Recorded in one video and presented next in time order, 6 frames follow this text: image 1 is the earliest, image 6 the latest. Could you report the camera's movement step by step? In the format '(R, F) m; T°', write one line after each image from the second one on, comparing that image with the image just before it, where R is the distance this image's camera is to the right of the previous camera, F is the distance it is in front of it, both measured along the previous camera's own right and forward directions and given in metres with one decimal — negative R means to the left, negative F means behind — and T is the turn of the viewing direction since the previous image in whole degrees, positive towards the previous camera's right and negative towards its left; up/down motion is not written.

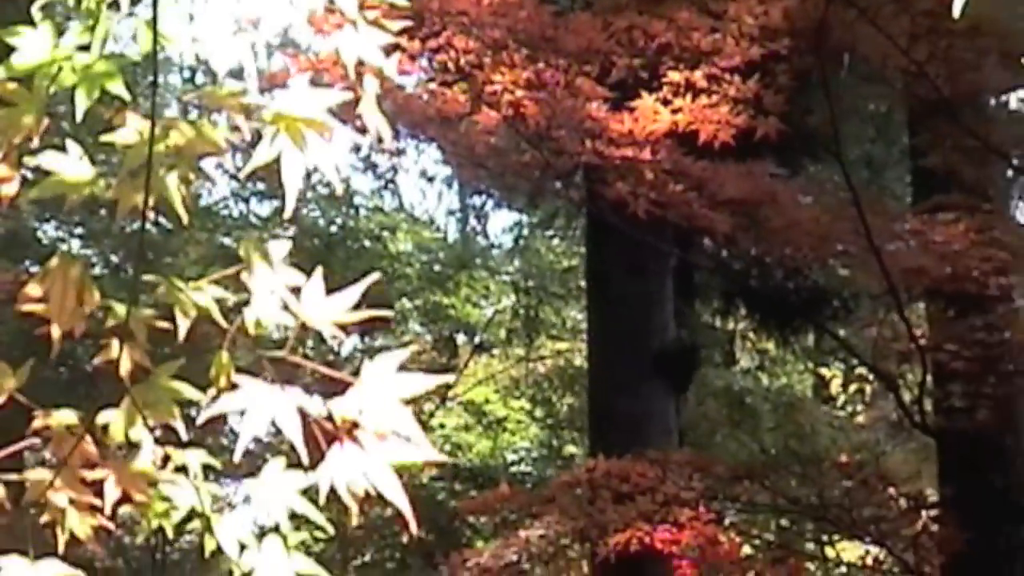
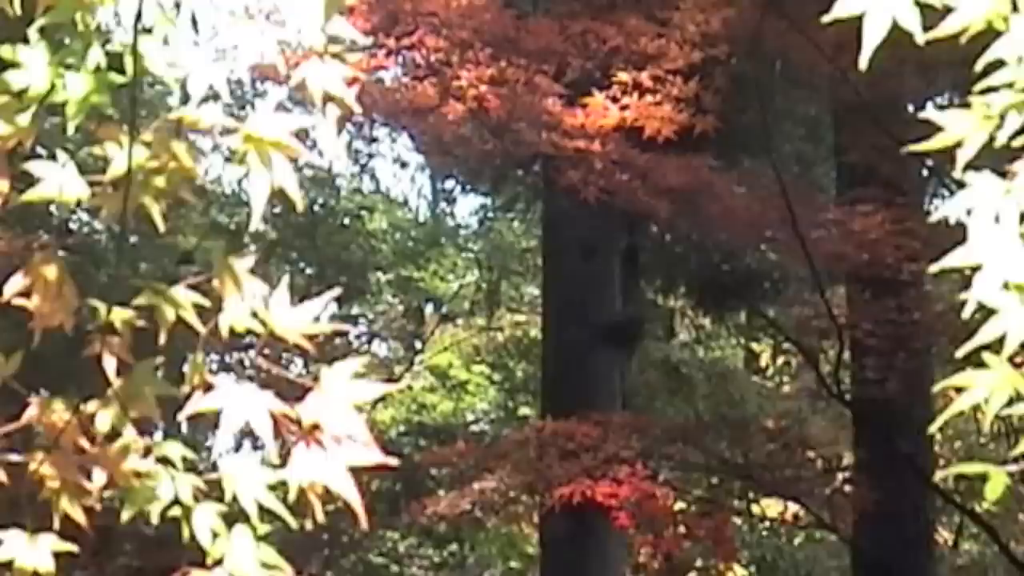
(+0.2, -0.5) m; -1°
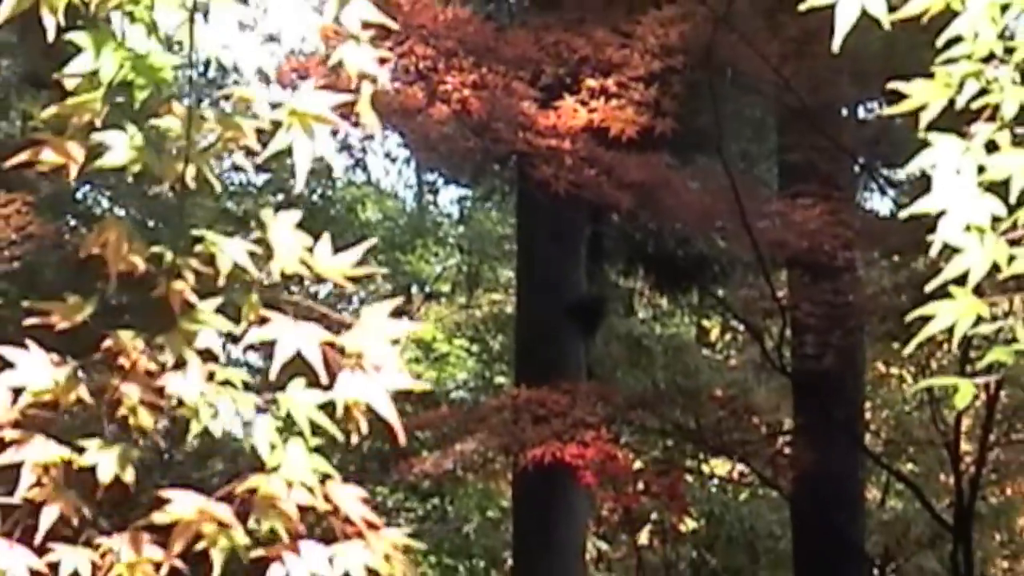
(-0.1, -0.5) m; +1°
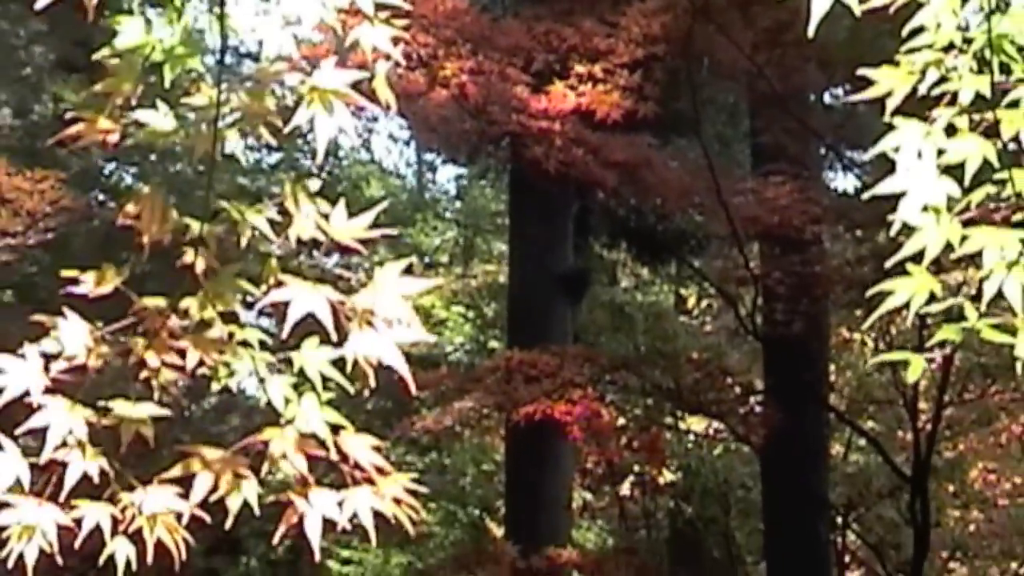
(0.0, -0.4) m; 0°
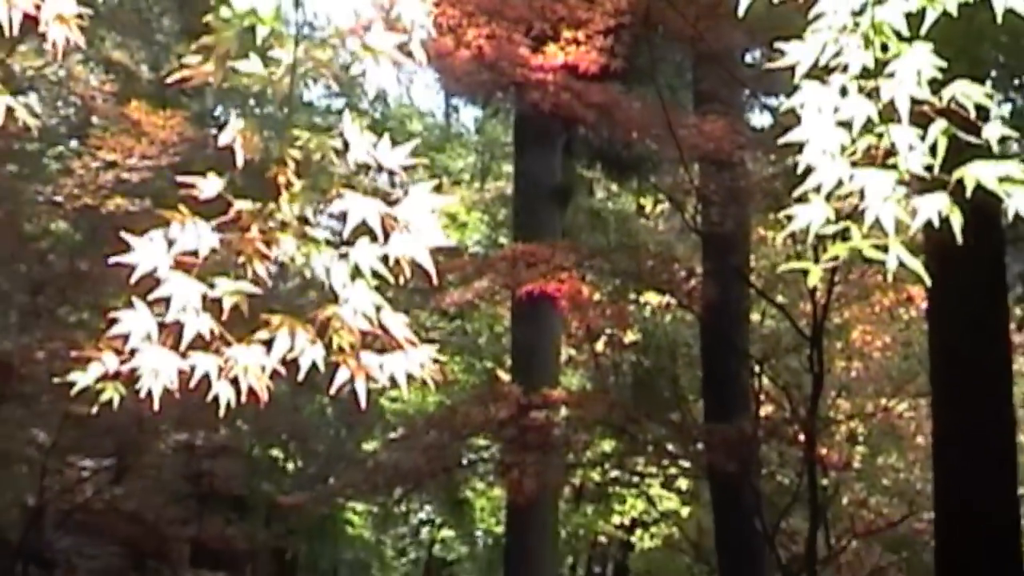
(0.0, -1.9) m; 0°
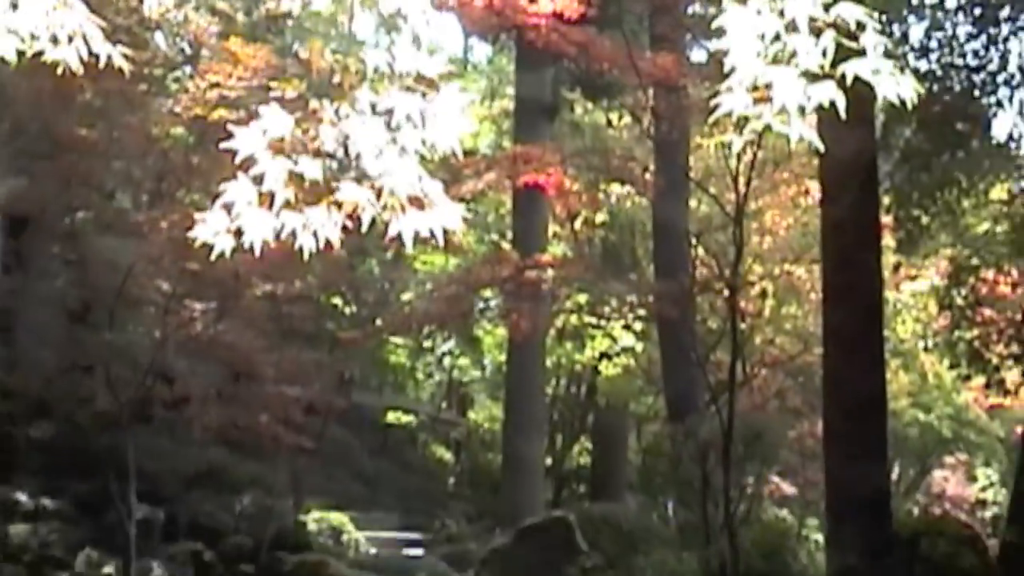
(-0.1, -2.5) m; +1°
